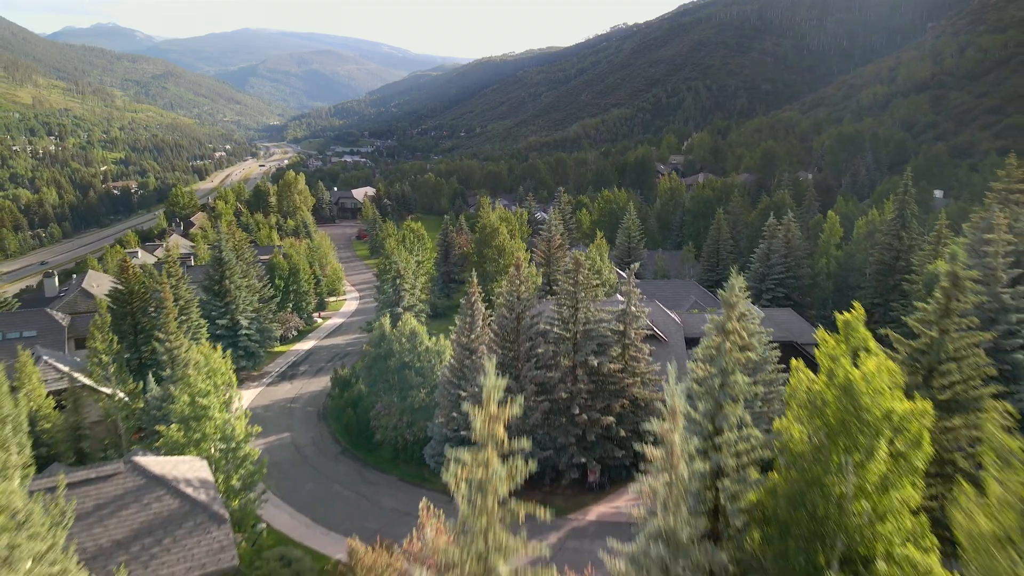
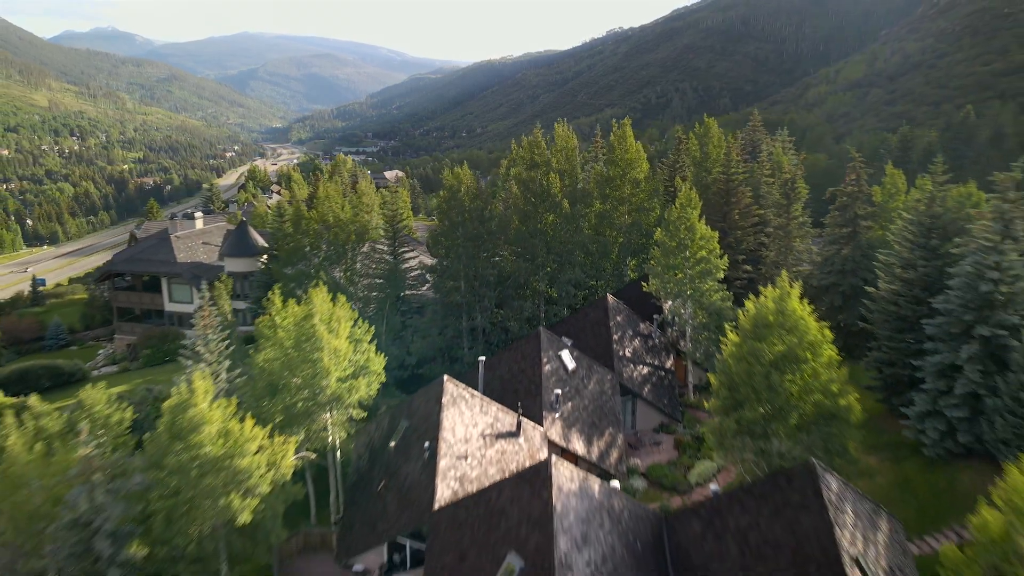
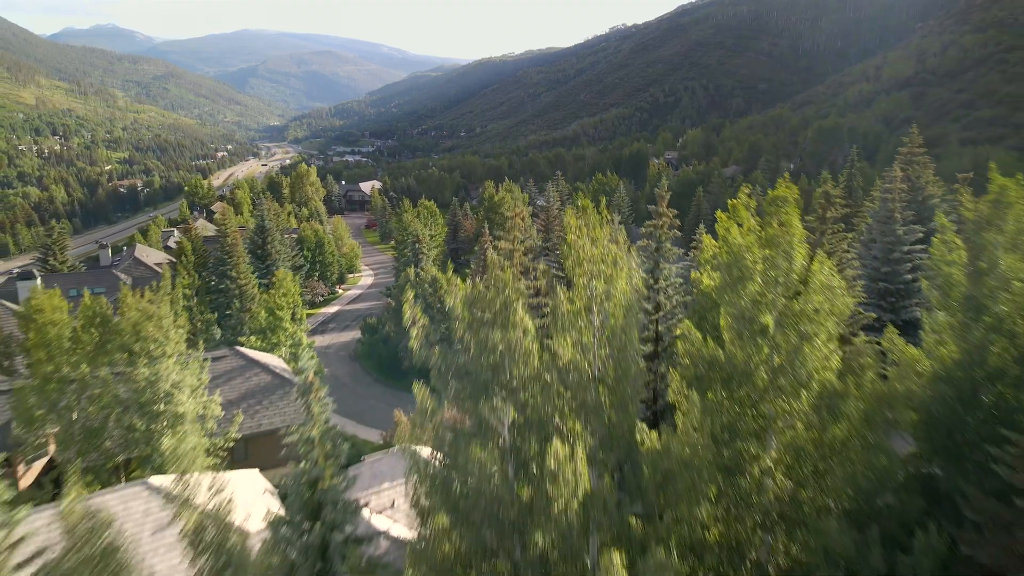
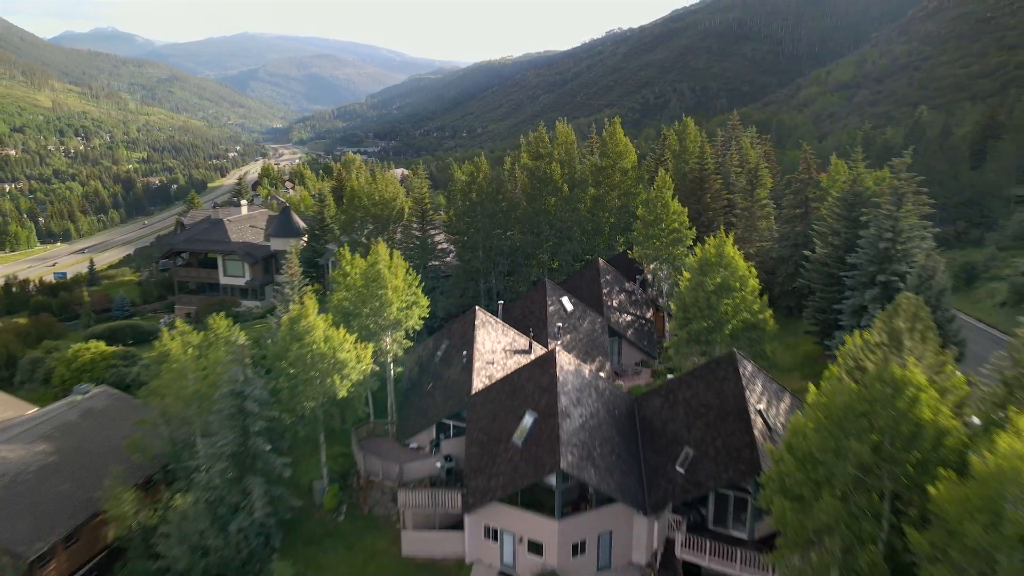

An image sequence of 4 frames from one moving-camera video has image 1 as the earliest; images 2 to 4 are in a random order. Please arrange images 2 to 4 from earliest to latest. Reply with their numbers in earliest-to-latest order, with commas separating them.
3, 2, 4
